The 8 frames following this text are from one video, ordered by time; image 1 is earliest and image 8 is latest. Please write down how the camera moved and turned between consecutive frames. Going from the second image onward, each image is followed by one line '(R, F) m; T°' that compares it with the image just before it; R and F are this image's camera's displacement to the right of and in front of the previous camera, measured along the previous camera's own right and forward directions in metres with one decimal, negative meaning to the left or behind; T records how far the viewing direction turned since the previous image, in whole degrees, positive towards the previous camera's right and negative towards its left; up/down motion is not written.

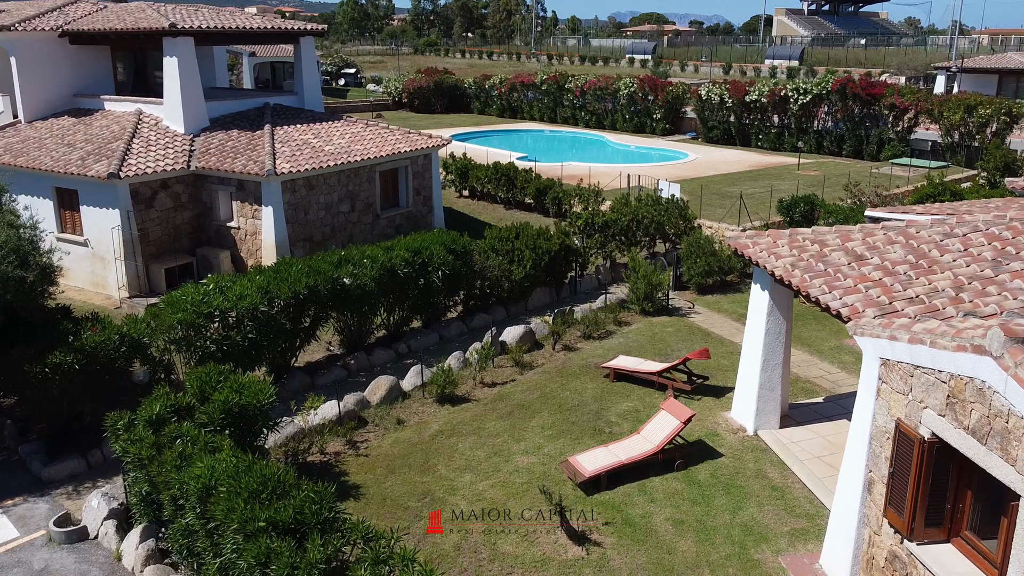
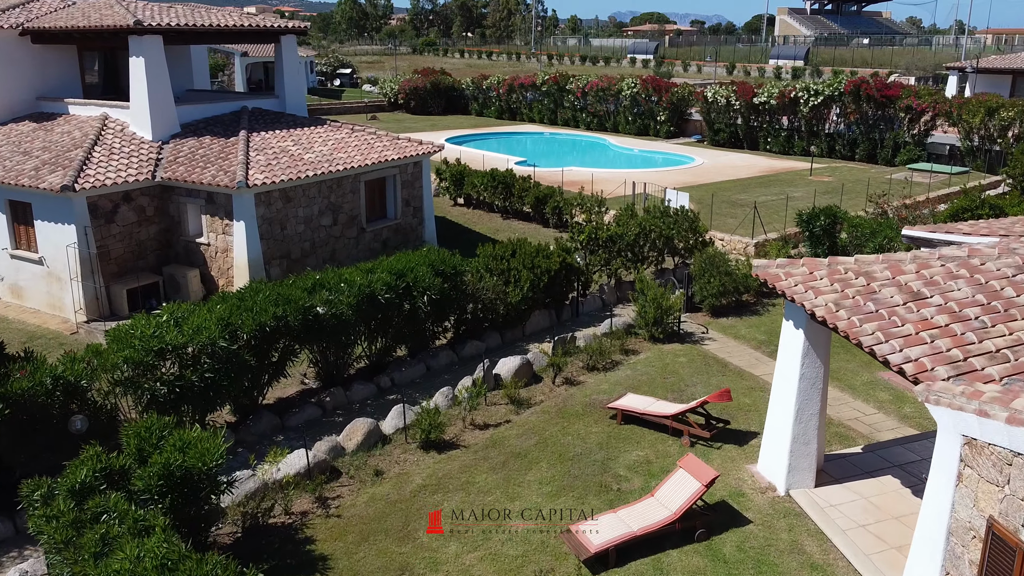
(+0.1, +1.4) m; 0°
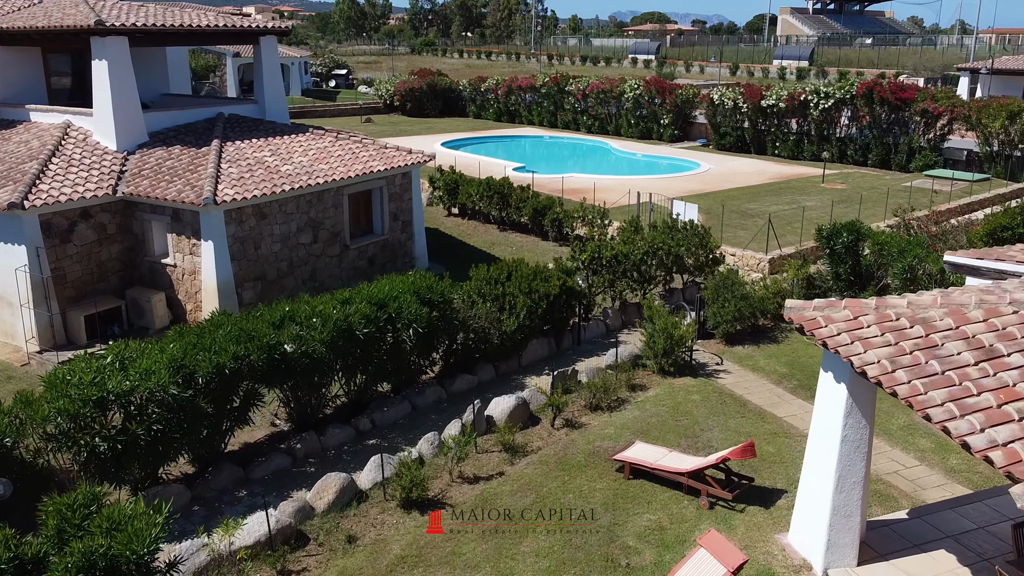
(+0.1, +1.3) m; 0°
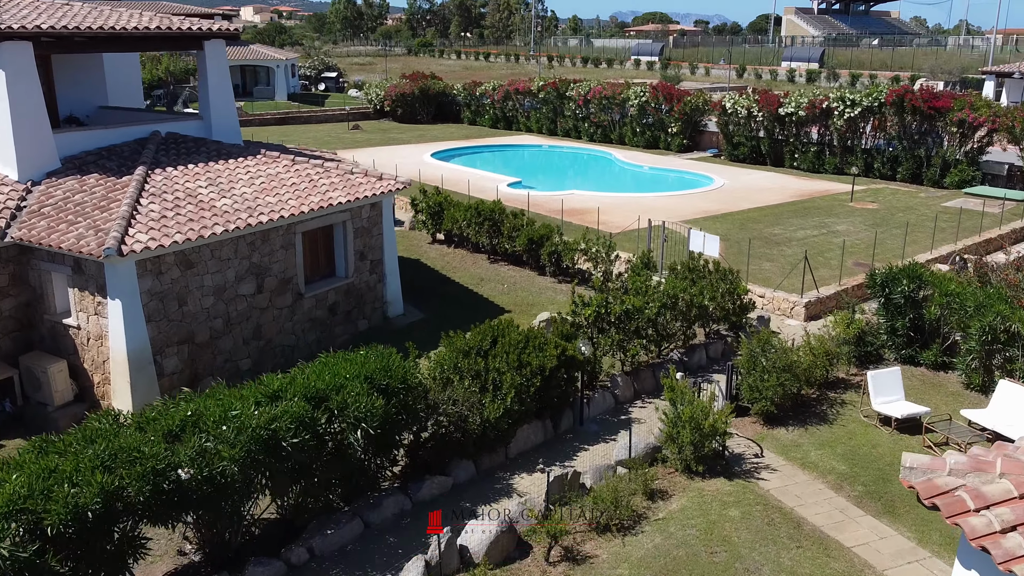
(+0.2, +2.7) m; 0°
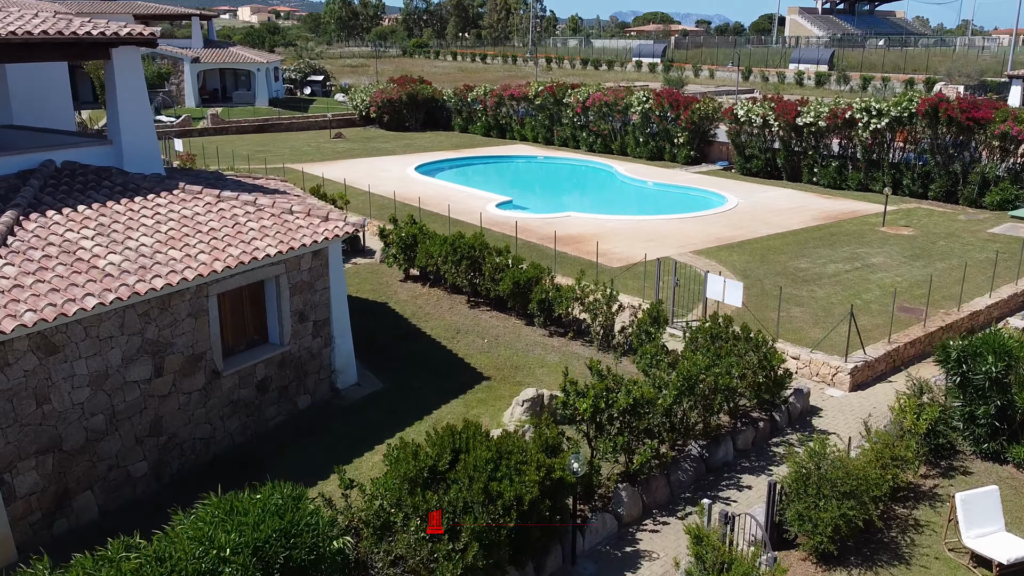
(+0.3, +2.7) m; 0°
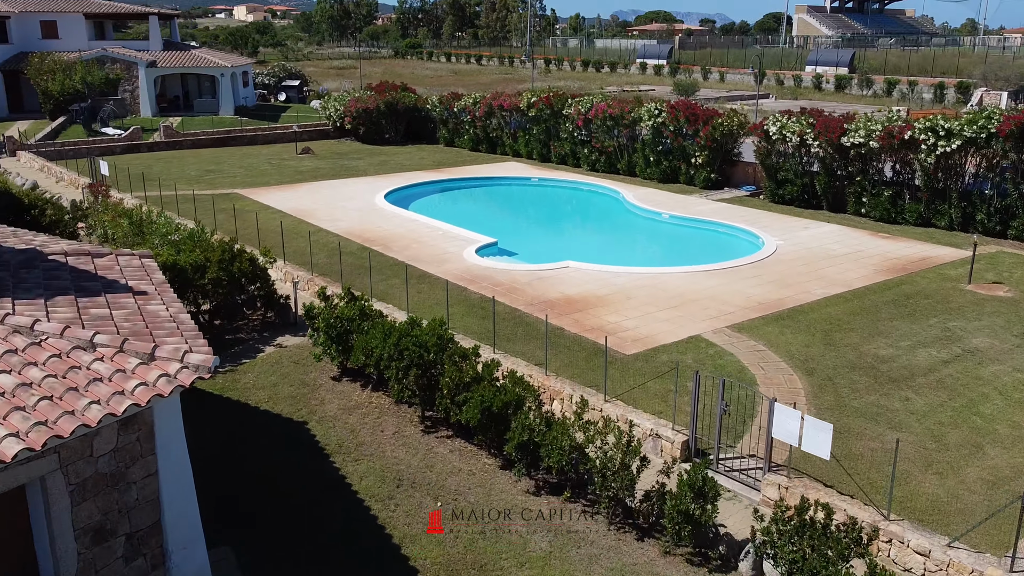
(+0.4, +4.7) m; 0°
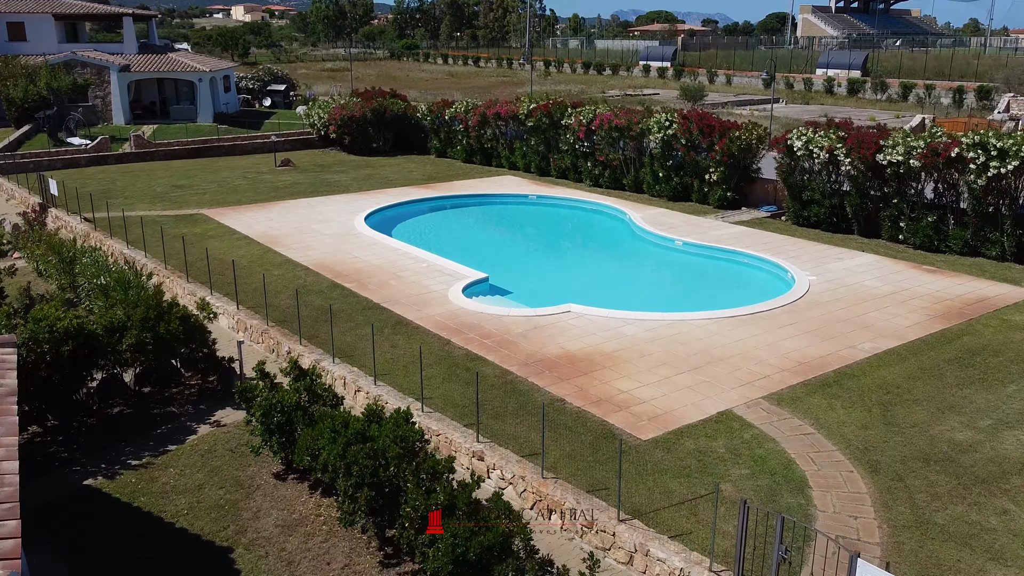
(+0.2, +2.5) m; 0°
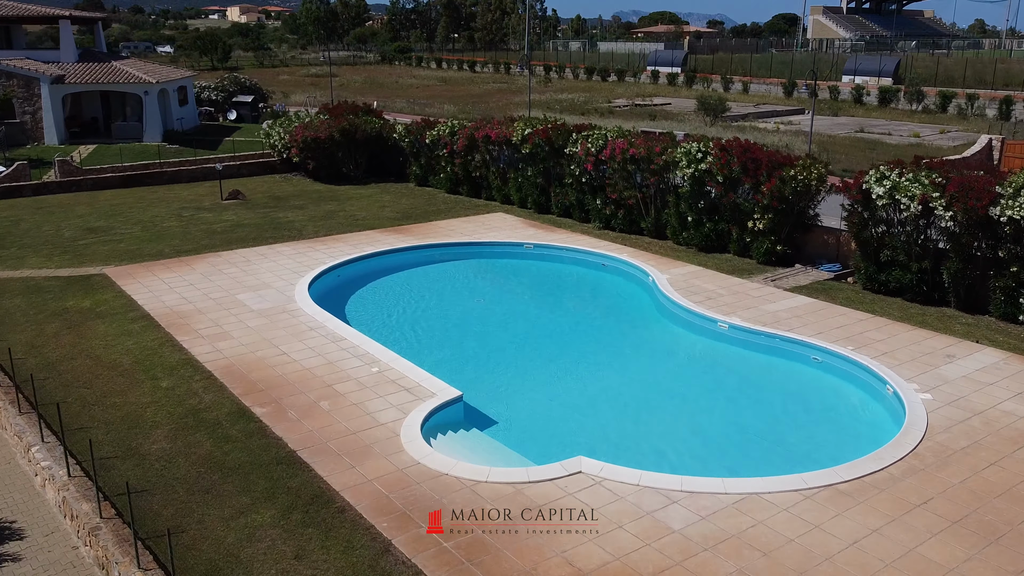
(+0.3, +5.3) m; 0°
